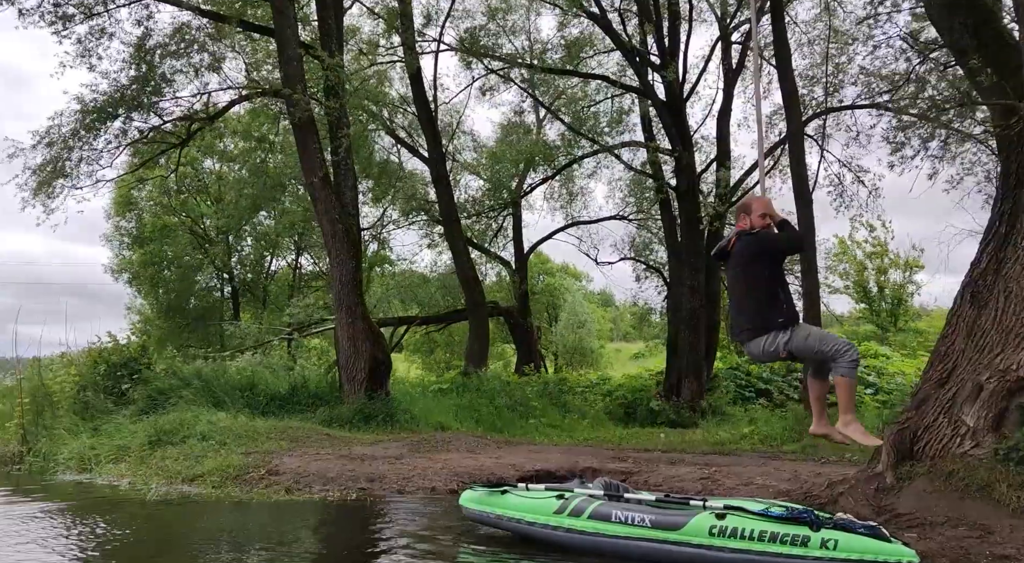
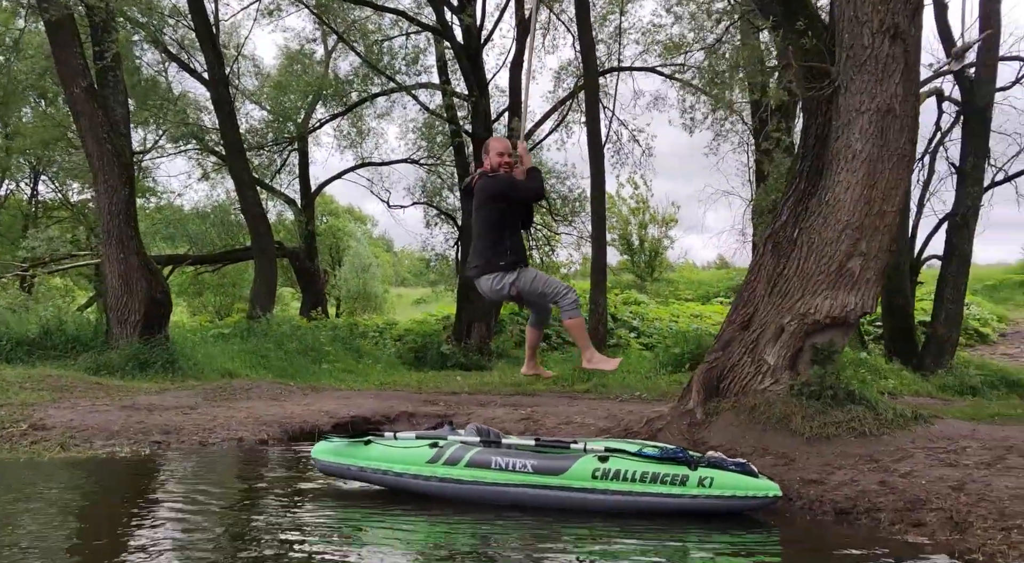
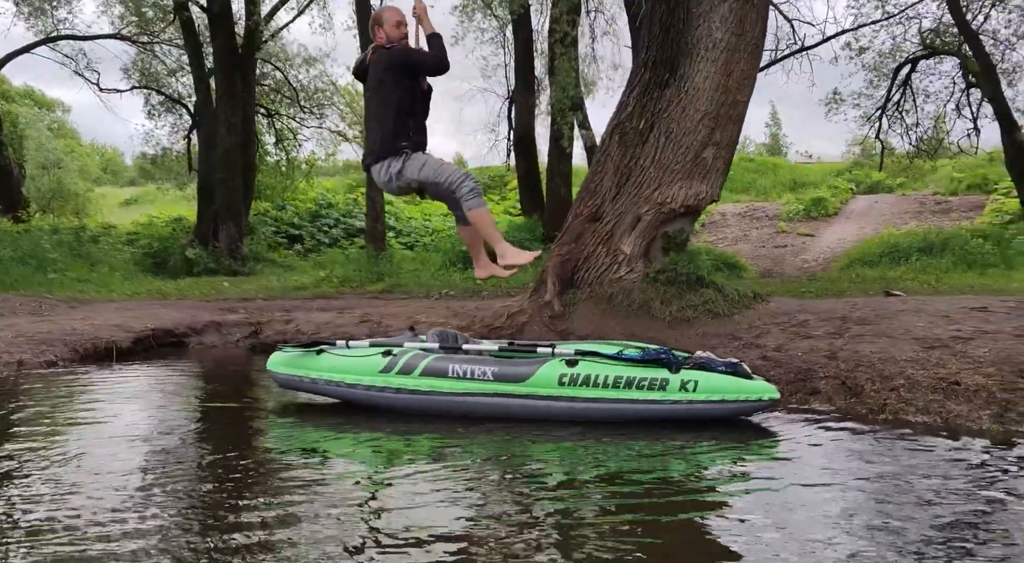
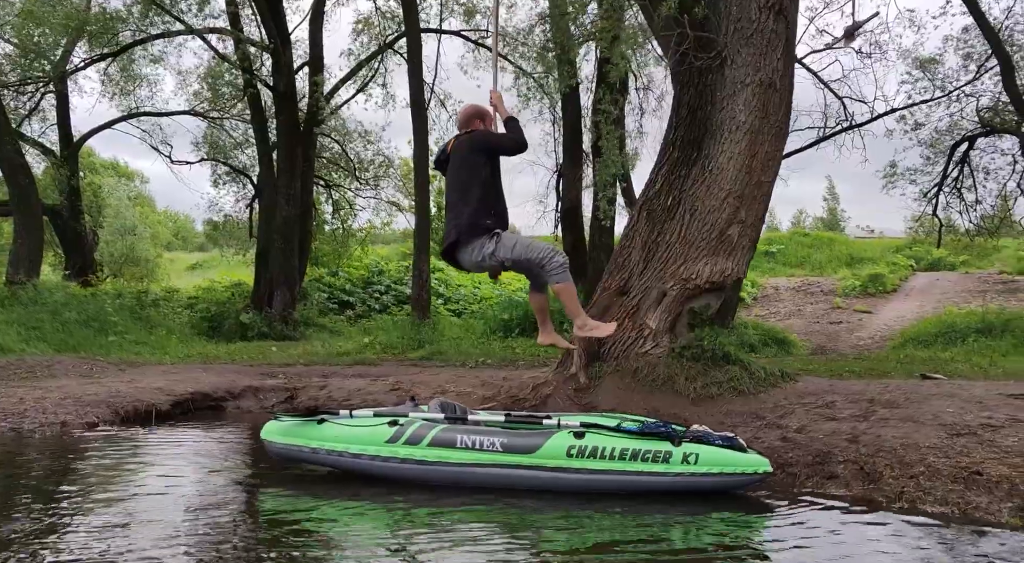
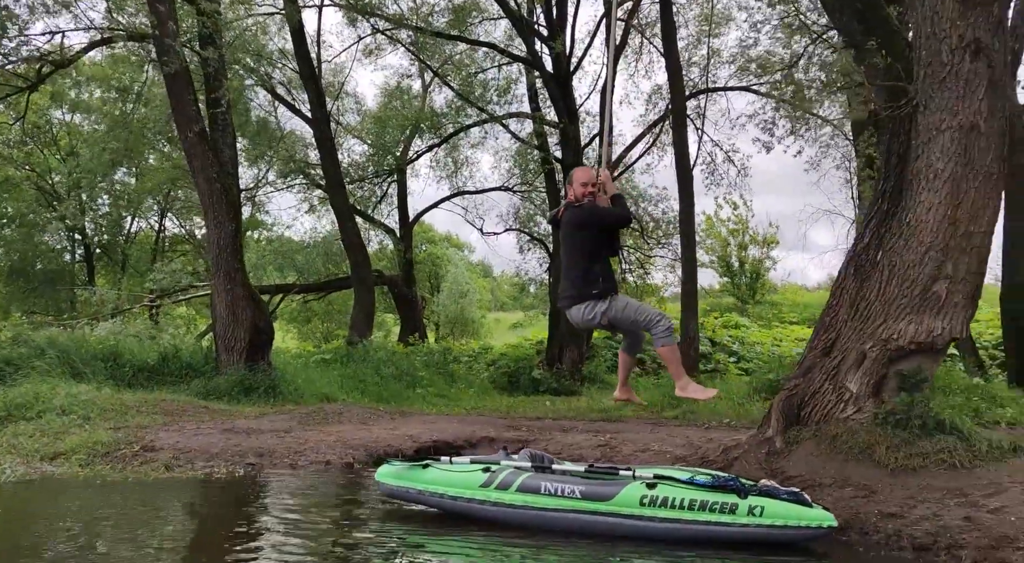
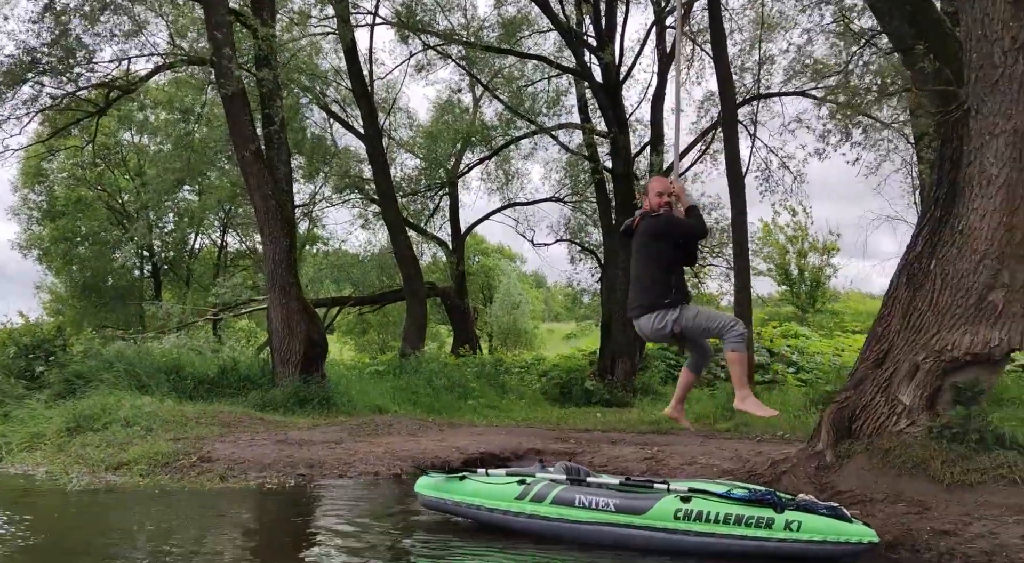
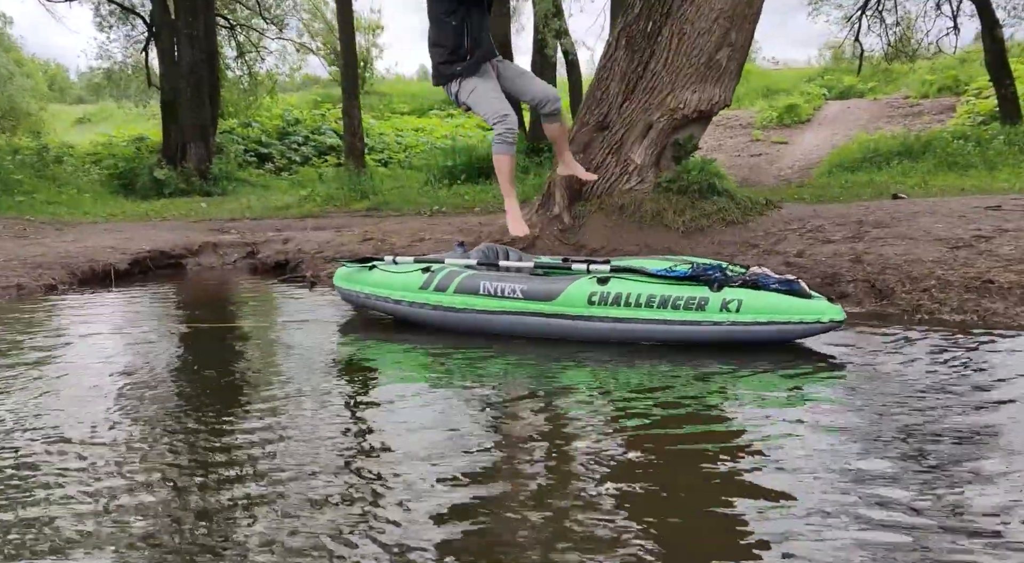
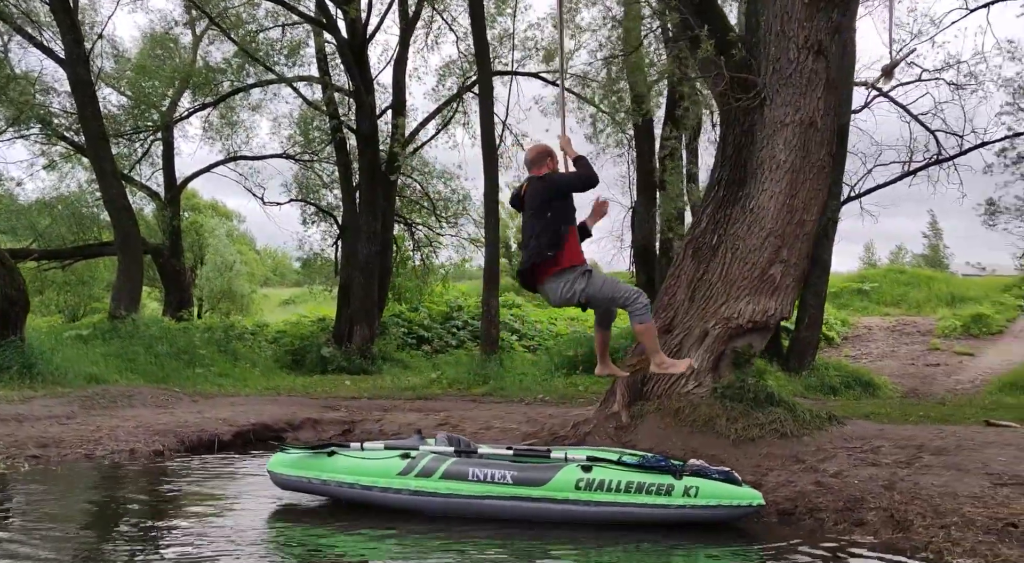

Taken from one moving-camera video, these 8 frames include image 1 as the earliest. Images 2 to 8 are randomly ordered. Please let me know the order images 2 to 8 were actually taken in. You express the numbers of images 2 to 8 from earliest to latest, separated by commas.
6, 5, 2, 8, 4, 3, 7
